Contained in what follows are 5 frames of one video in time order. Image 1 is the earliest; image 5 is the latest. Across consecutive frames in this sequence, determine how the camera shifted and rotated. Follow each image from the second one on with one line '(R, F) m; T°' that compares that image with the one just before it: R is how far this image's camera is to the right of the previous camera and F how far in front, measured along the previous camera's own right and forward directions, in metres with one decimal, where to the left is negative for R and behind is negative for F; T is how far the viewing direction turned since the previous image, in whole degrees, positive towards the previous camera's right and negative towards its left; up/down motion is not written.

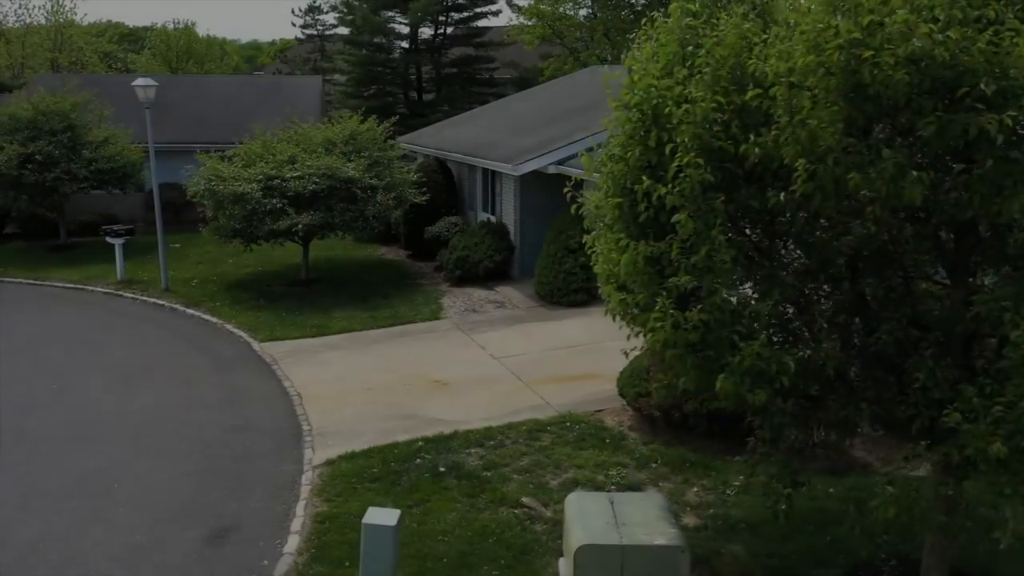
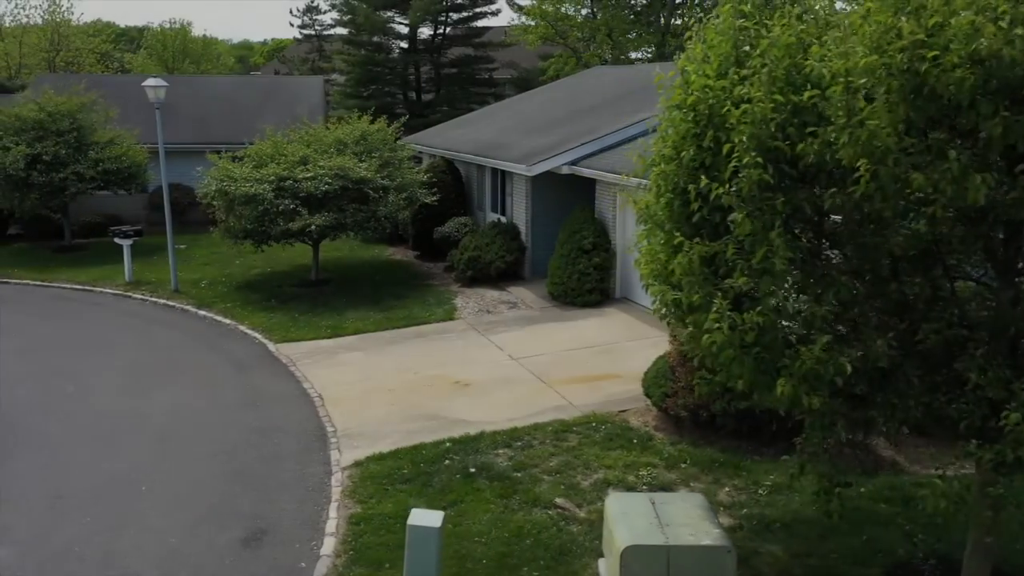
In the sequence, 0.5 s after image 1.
(-0.4, 0.0) m; +1°
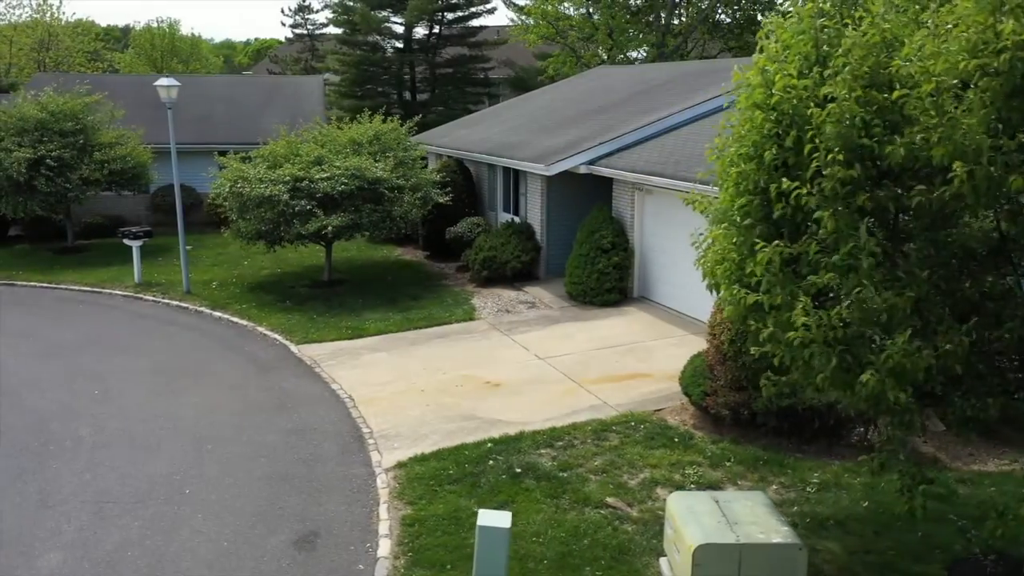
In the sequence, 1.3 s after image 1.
(-0.6, 0.0) m; +1°
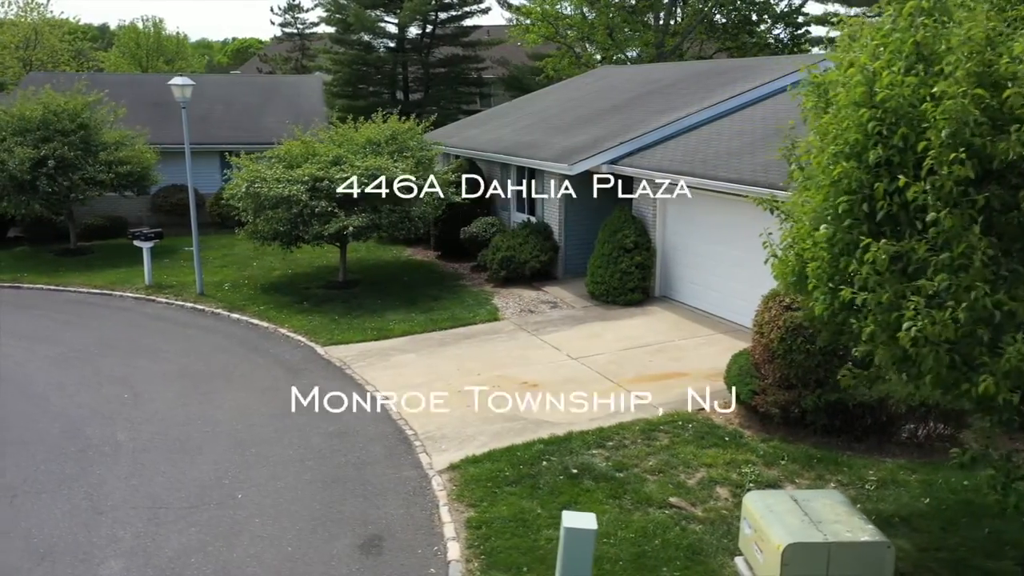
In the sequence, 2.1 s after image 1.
(-0.7, +0.1) m; +1°
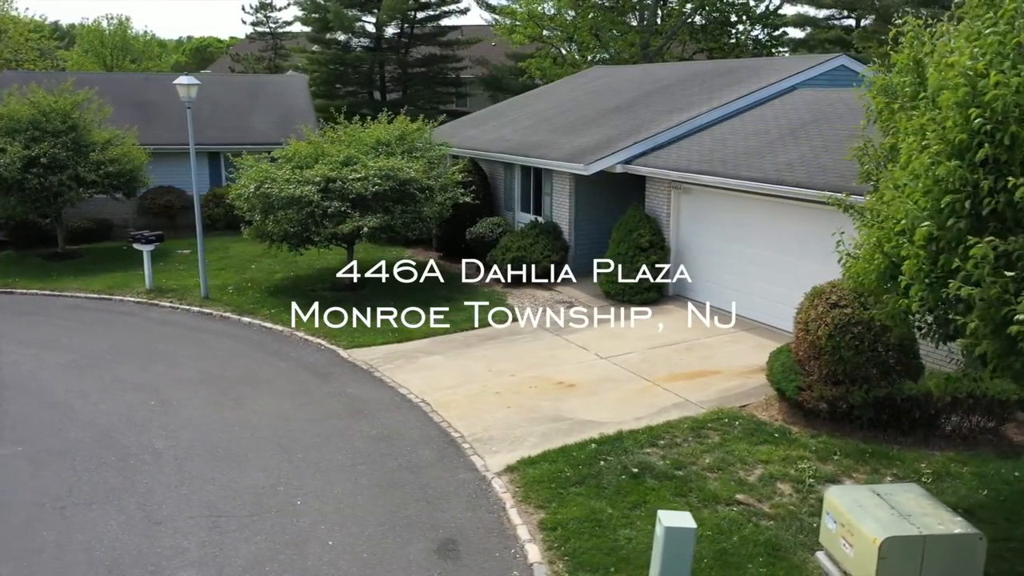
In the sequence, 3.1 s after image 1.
(-0.9, 0.0) m; +3°
